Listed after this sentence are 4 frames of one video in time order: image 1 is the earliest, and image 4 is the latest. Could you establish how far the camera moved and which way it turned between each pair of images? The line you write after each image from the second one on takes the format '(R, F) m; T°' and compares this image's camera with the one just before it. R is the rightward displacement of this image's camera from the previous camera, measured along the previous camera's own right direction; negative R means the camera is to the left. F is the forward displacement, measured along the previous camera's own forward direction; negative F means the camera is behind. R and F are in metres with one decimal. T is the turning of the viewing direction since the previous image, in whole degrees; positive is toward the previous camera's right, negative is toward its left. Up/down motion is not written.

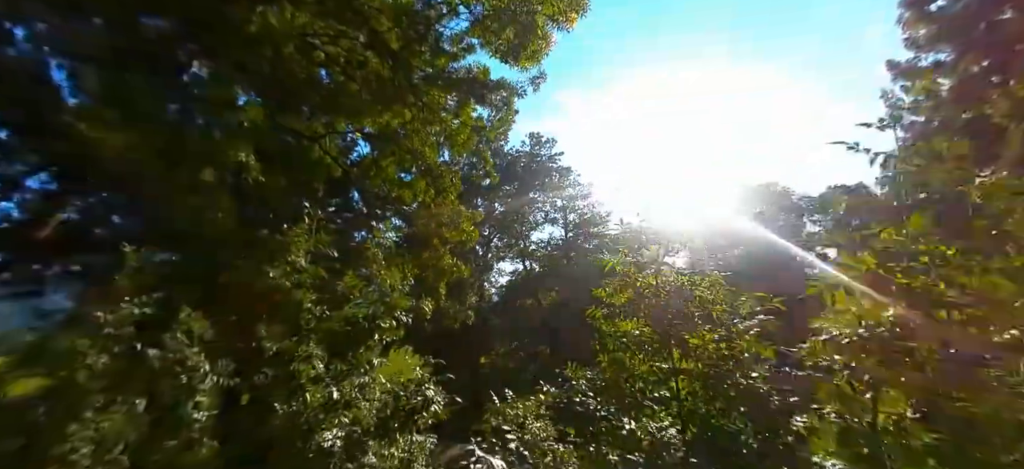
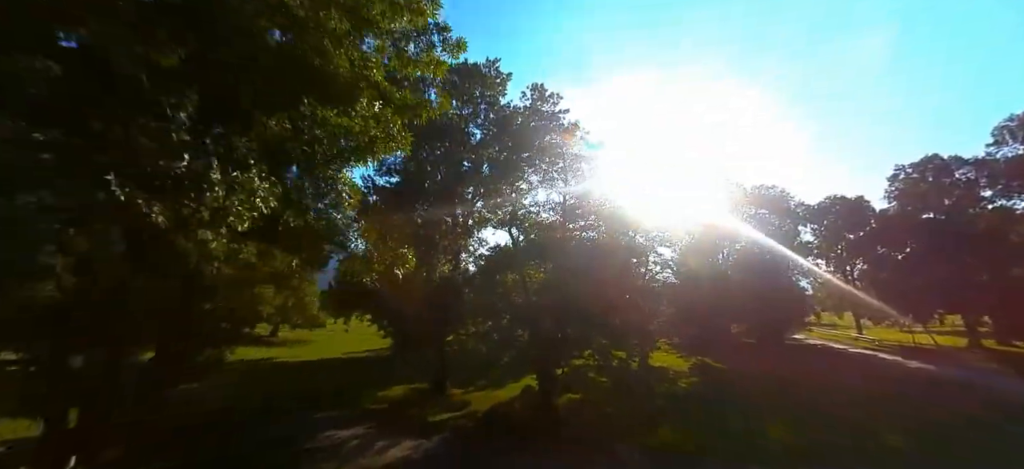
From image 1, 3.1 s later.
(-0.1, +2.4) m; +3°
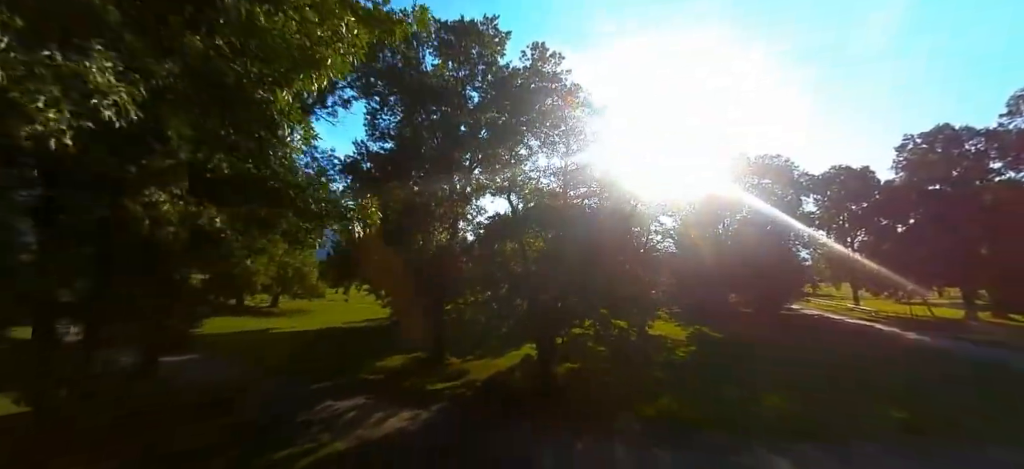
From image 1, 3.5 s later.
(0.0, +0.4) m; 0°
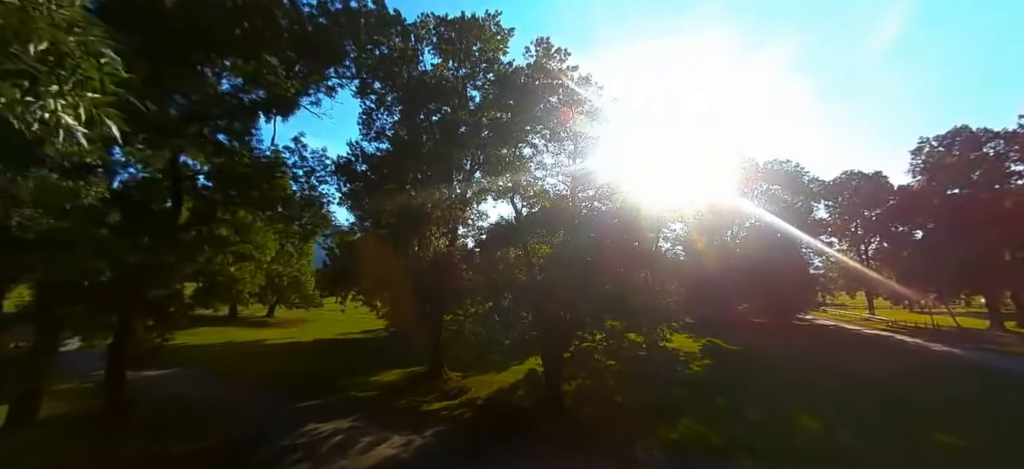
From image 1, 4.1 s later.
(0.0, +0.9) m; 0°
